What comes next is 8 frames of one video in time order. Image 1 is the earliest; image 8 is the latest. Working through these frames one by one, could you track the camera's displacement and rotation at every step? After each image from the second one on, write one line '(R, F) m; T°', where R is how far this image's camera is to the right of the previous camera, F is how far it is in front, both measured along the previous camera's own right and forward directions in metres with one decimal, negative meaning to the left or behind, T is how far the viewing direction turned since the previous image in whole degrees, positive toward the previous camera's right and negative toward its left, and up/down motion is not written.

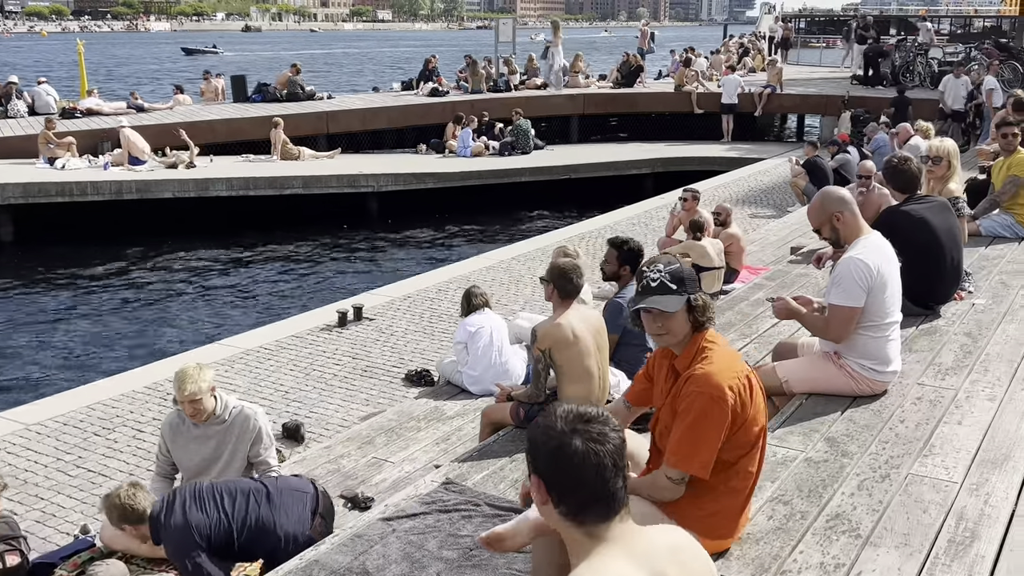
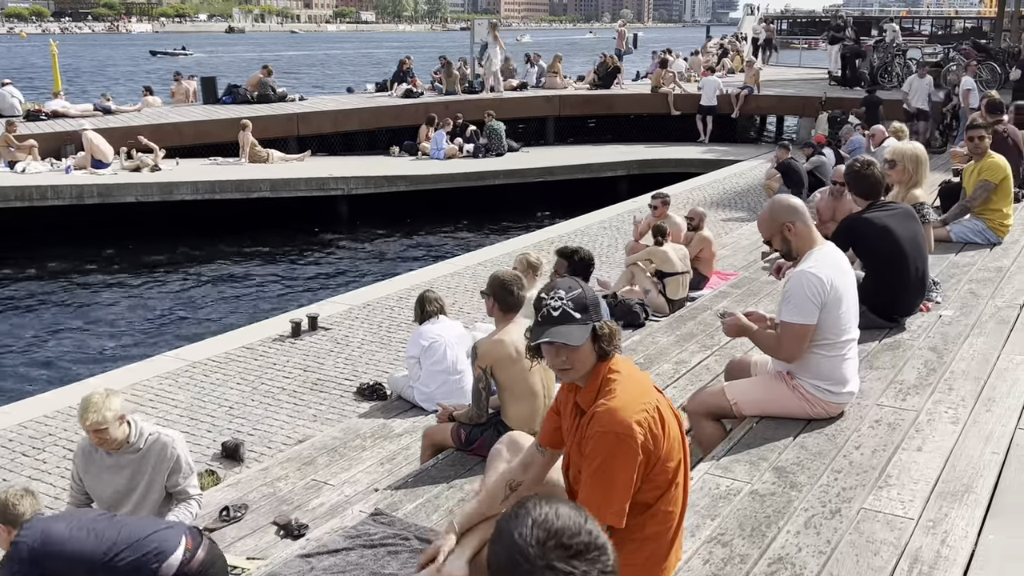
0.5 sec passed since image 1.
(+0.2, +0.3) m; +1°
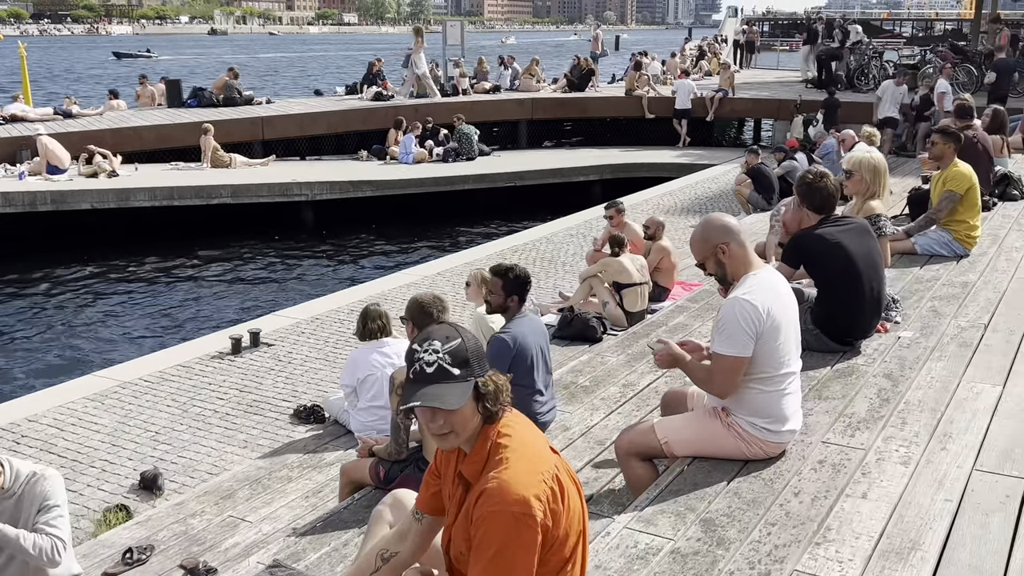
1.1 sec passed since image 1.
(+0.3, +0.4) m; +1°
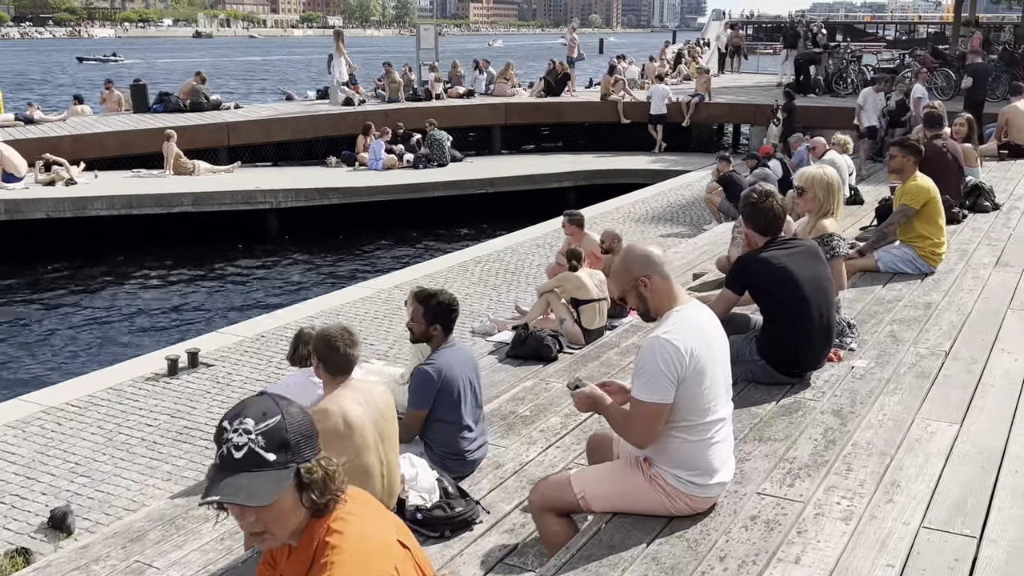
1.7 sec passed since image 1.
(+0.3, +0.4) m; +1°
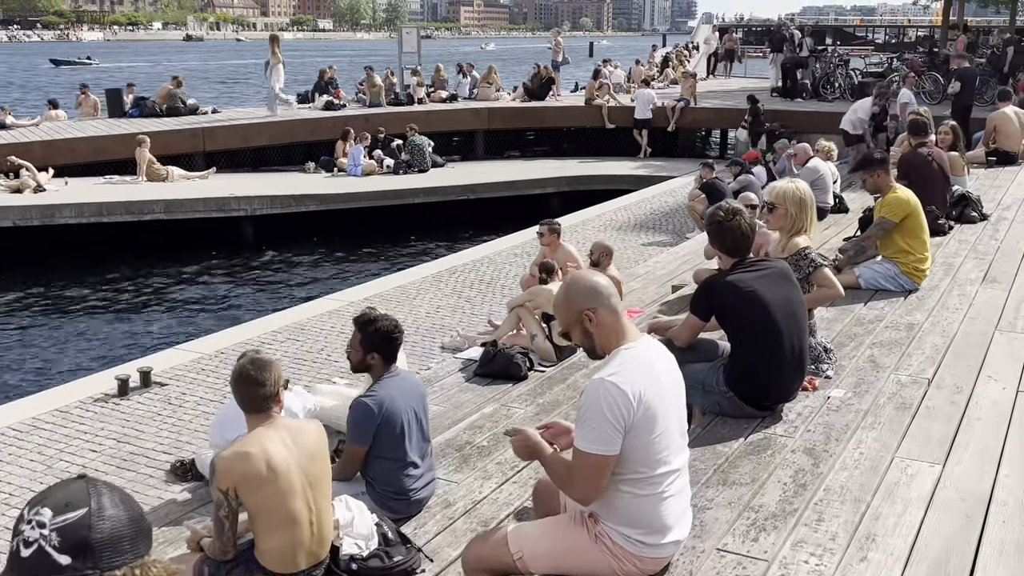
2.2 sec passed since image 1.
(+0.2, +0.4) m; +1°
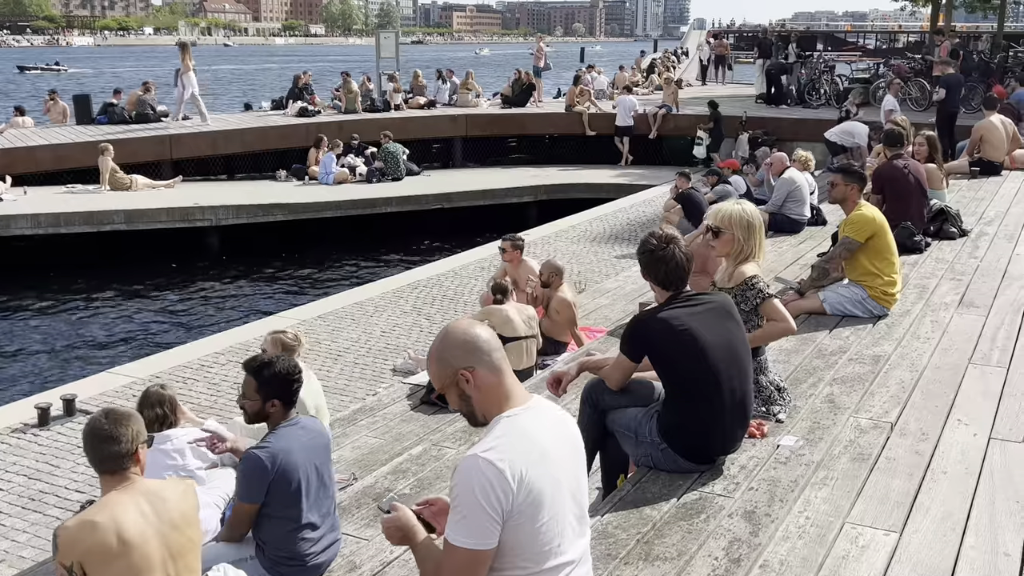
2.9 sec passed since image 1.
(+0.3, +0.5) m; 0°
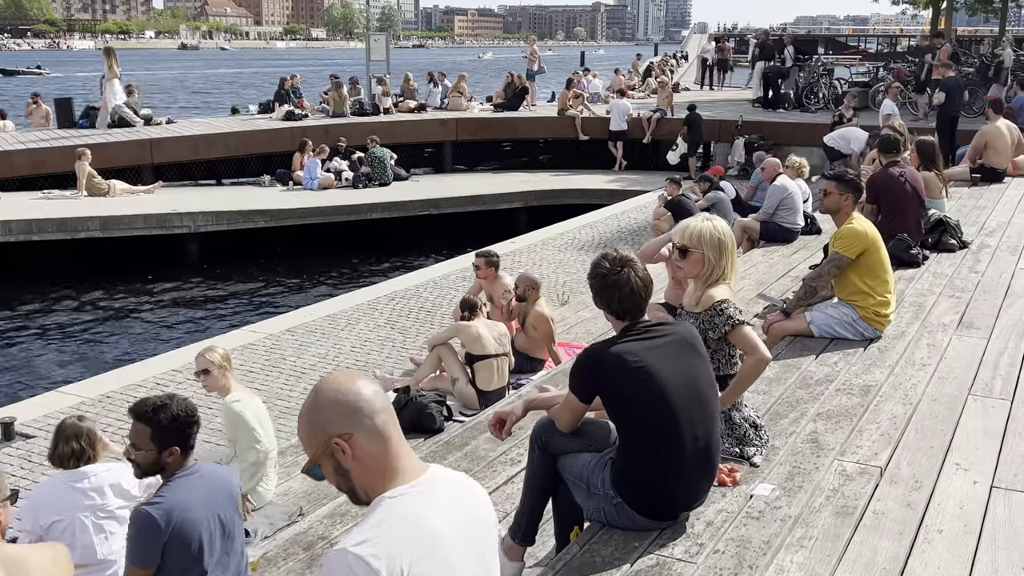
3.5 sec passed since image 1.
(+0.2, +0.5) m; 0°
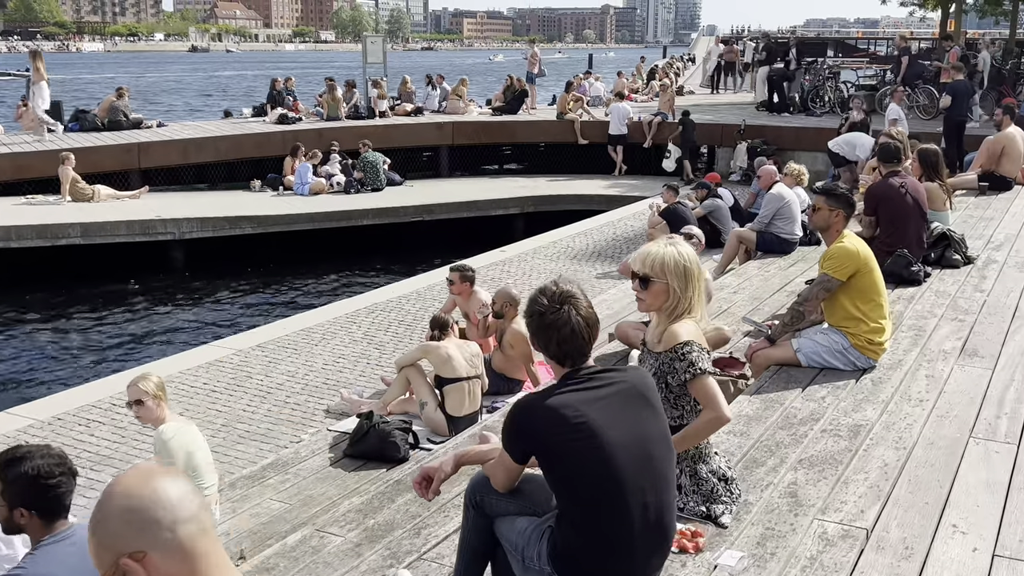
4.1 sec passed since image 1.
(+0.3, +0.5) m; 0°
